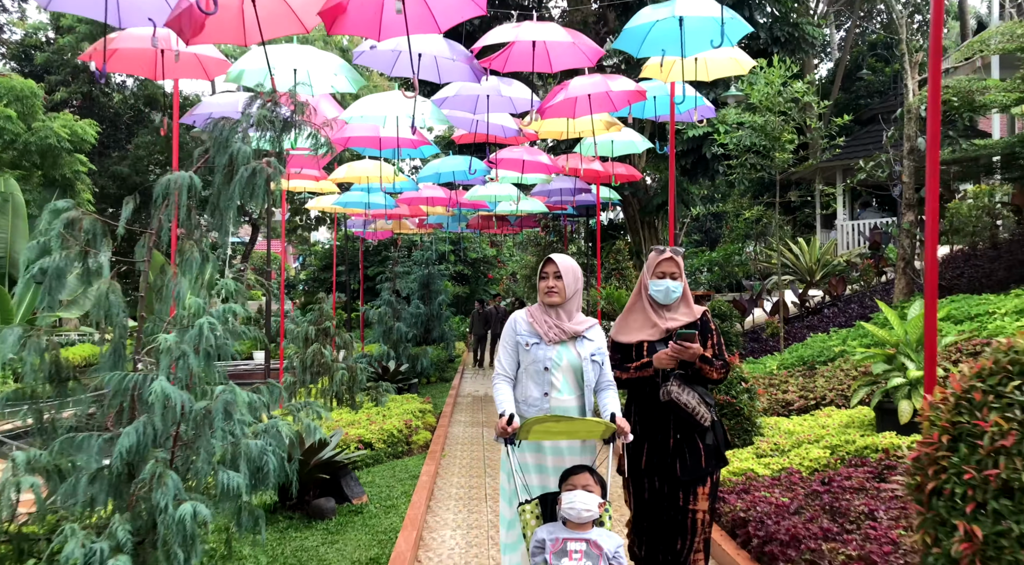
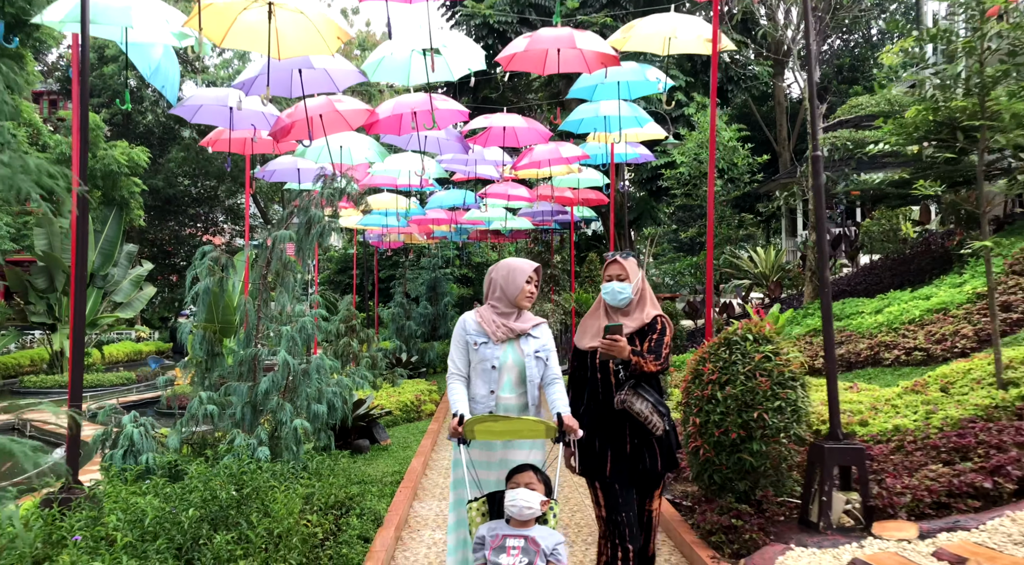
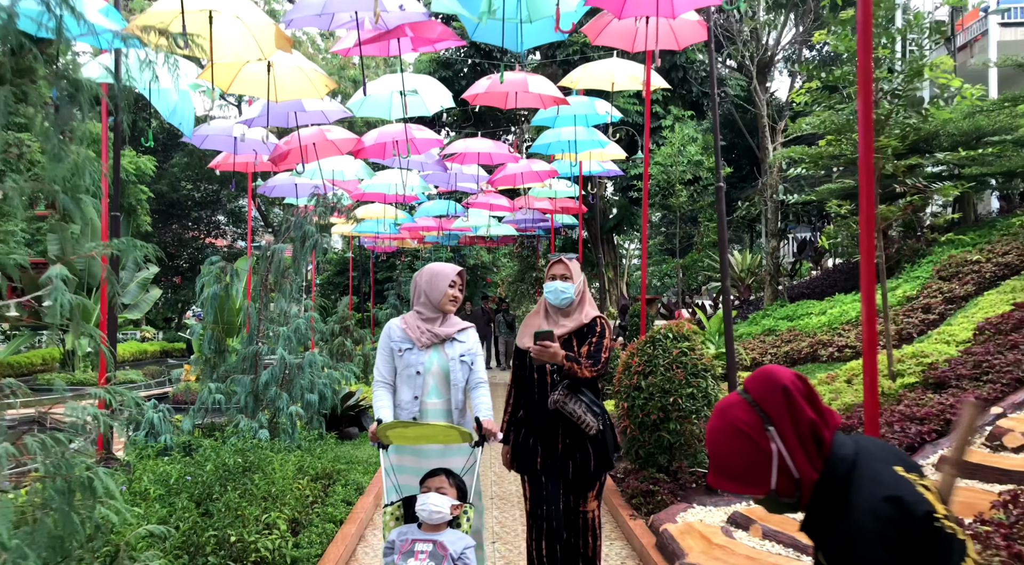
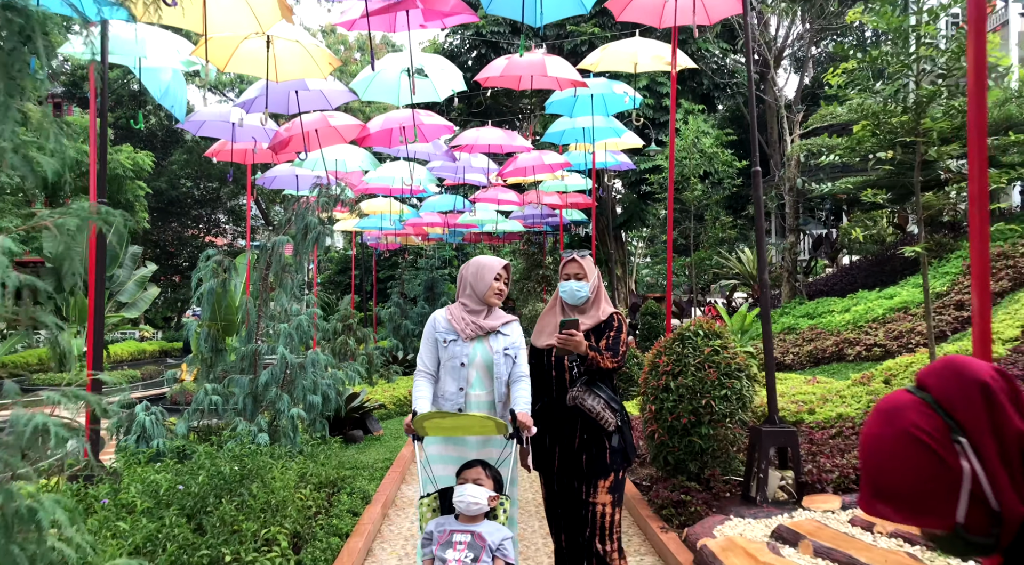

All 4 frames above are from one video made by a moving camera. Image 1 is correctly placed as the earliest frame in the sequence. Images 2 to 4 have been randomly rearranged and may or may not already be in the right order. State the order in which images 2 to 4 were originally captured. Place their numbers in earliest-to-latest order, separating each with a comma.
2, 4, 3
